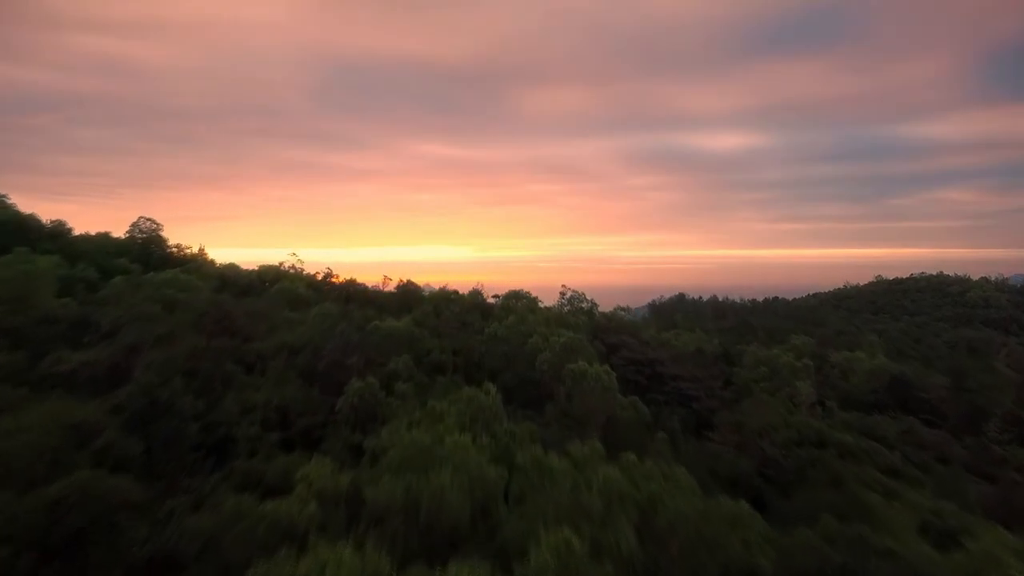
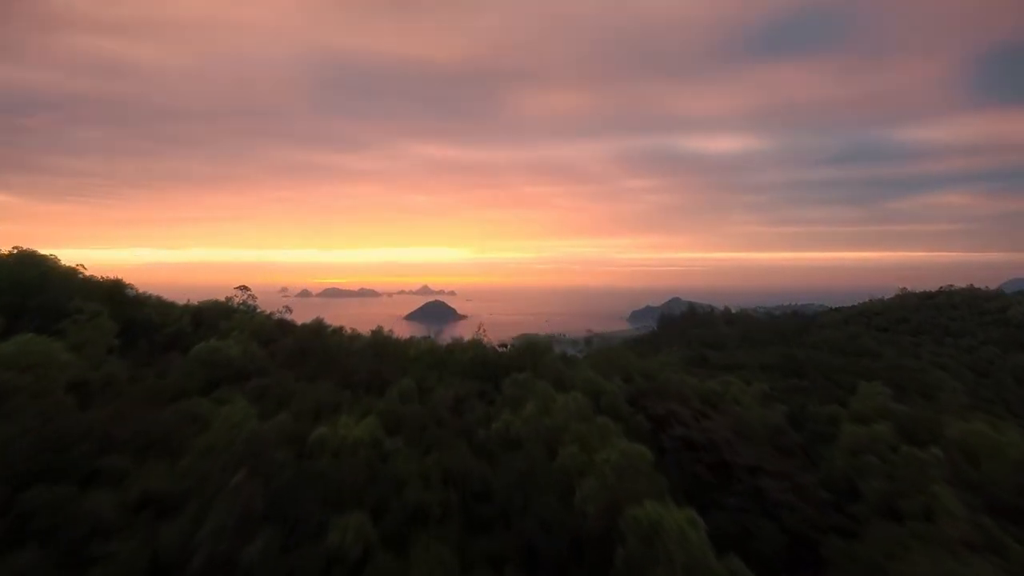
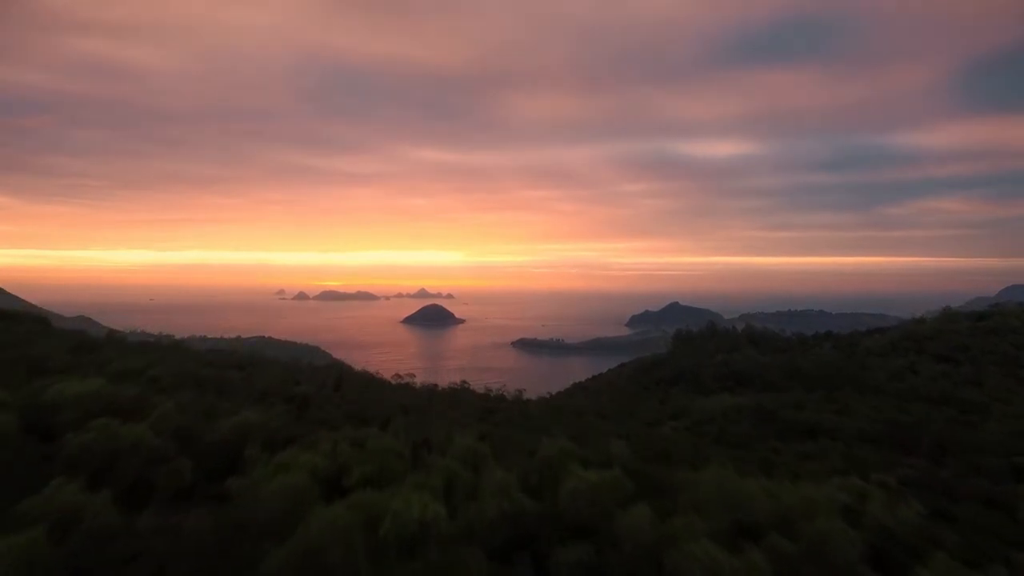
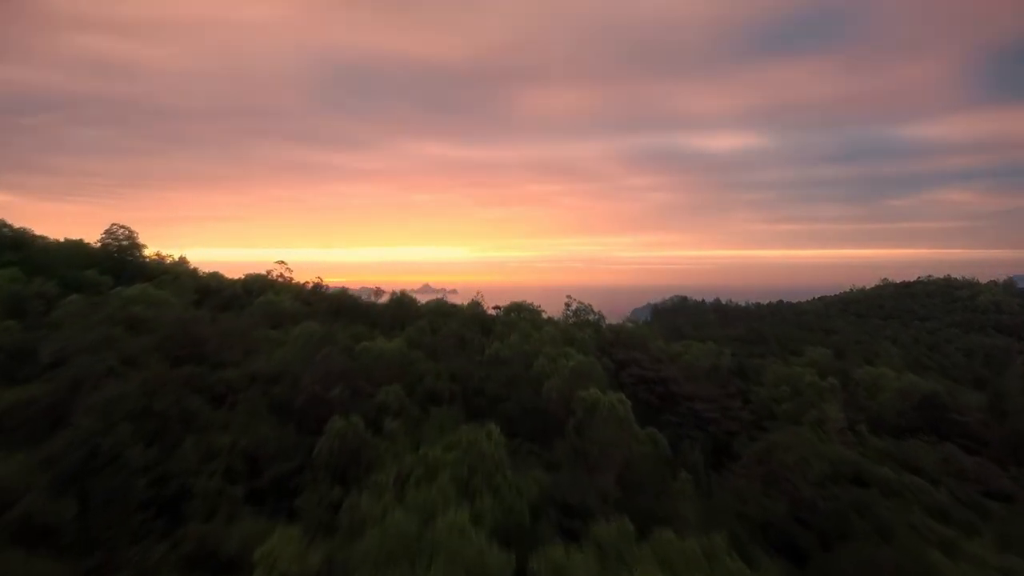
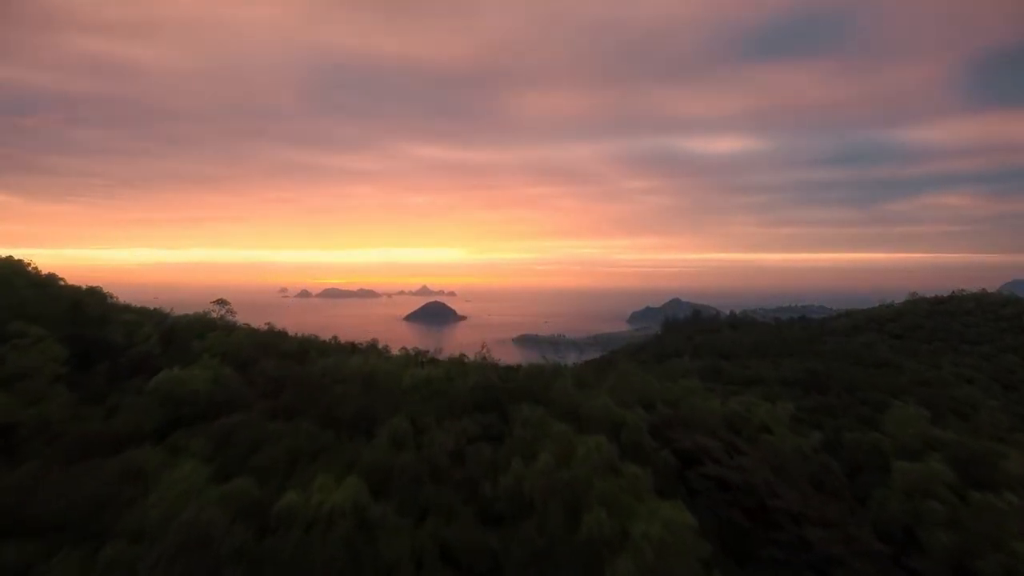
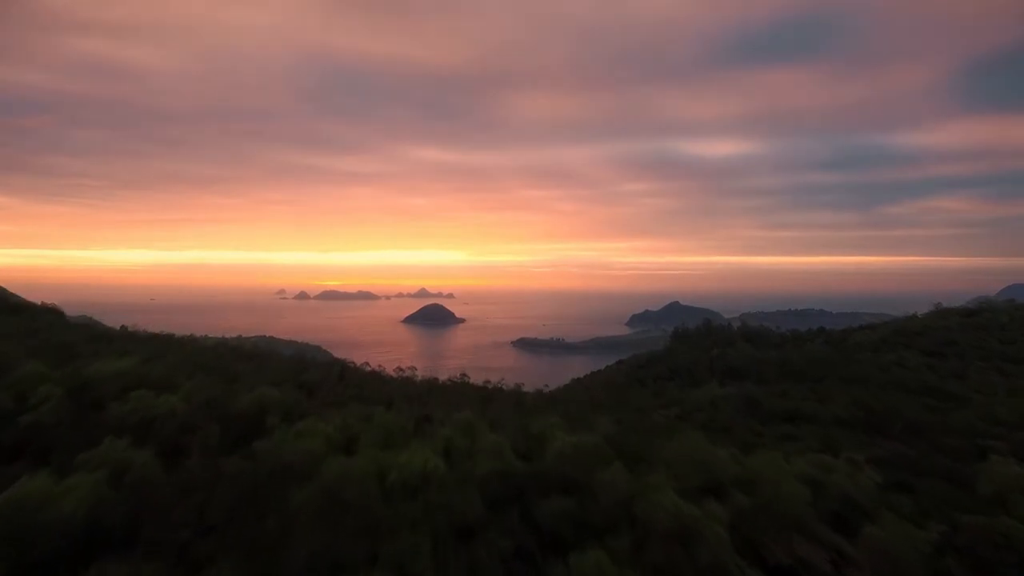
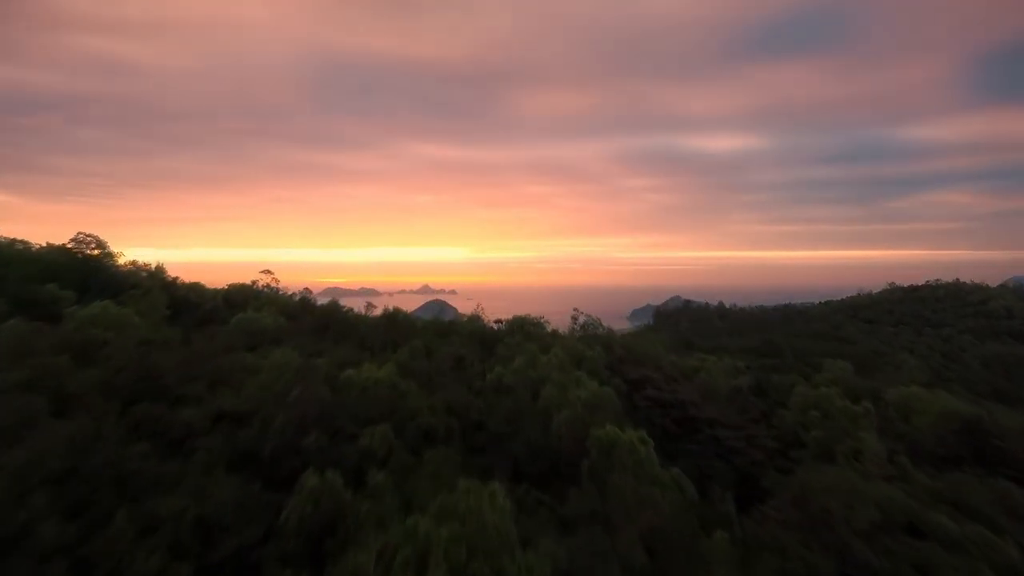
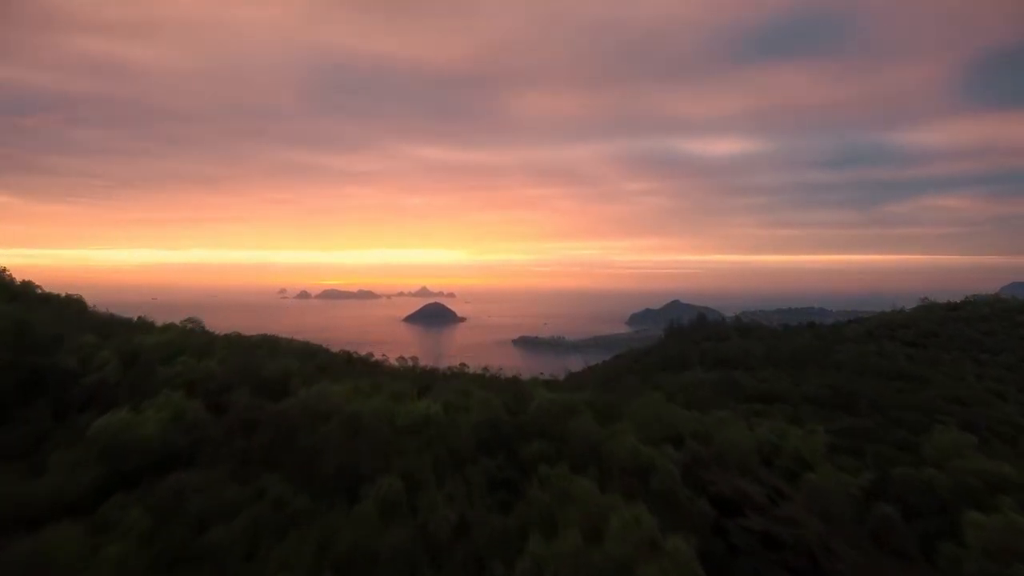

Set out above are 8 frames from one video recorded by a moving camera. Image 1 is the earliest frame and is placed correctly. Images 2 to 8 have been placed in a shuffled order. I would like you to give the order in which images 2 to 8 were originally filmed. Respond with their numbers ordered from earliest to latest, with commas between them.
4, 7, 2, 5, 8, 6, 3
